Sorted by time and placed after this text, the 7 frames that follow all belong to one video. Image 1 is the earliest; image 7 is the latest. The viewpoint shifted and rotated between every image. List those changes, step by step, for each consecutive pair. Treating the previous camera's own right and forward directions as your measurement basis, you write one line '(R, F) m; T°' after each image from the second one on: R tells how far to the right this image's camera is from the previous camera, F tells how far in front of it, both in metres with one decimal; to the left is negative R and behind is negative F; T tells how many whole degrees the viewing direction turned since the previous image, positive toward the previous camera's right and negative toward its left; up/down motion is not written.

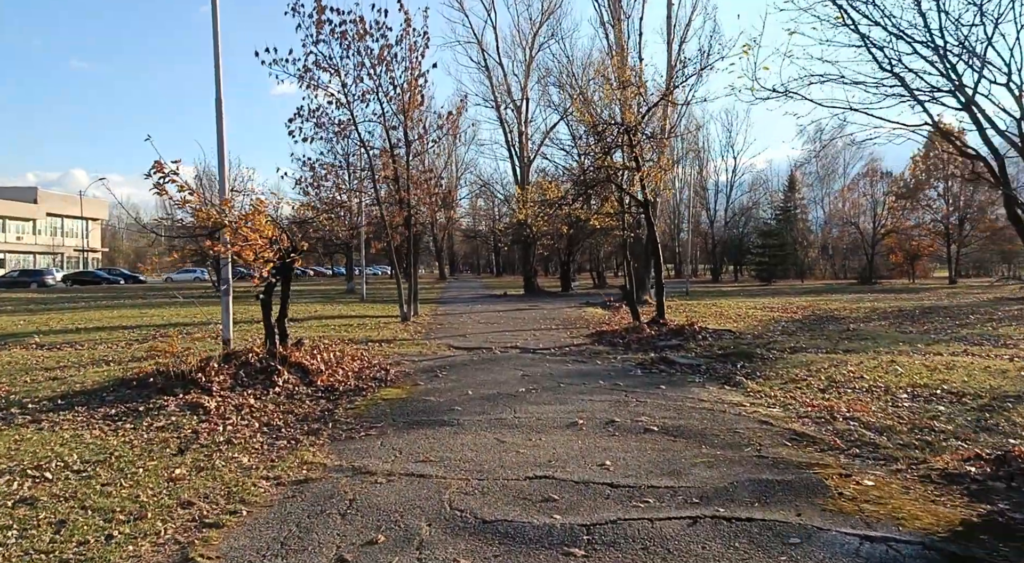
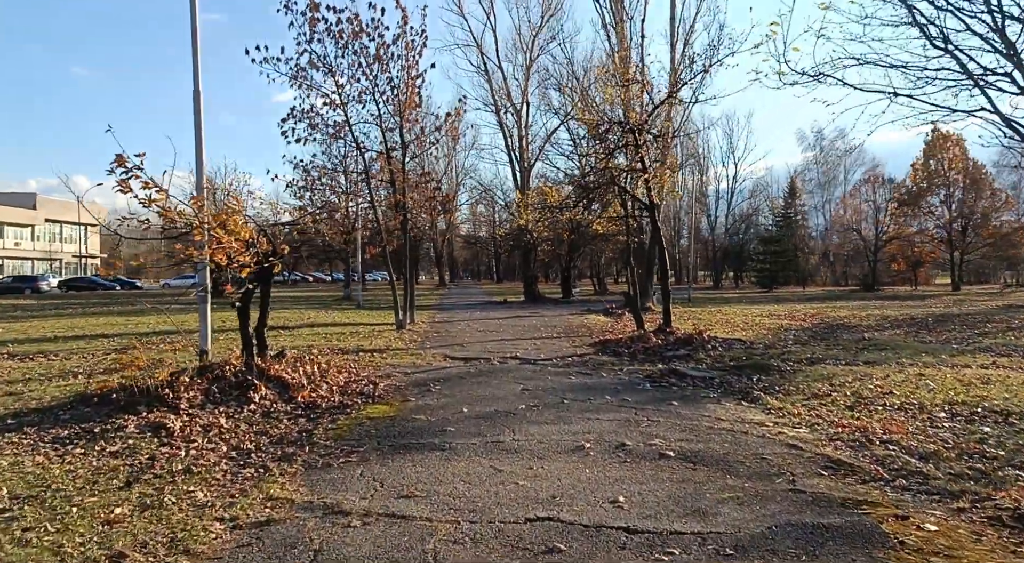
(0.0, +0.8) m; 0°
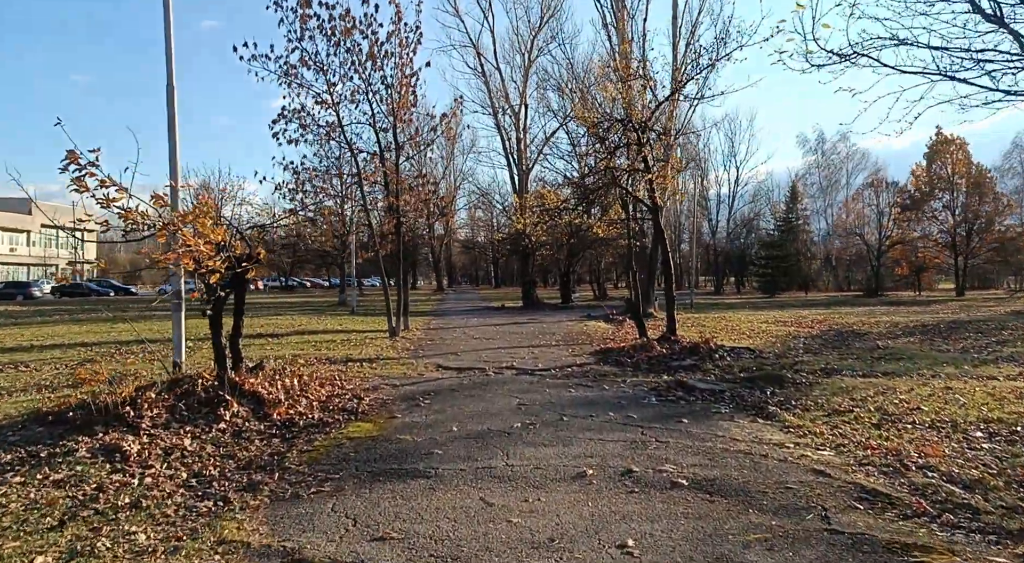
(+0.1, +0.7) m; 0°
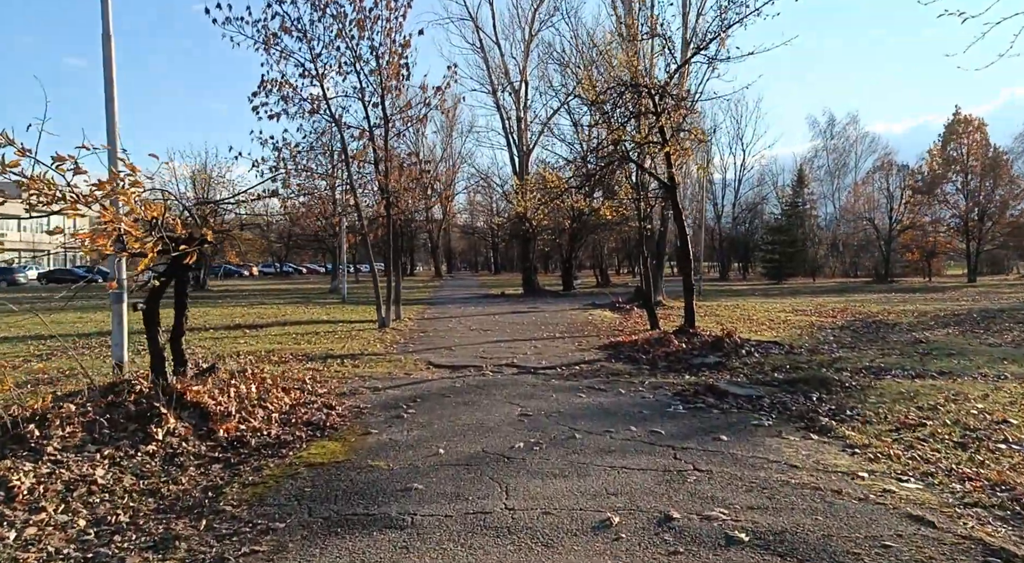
(0.0, +1.5) m; 0°
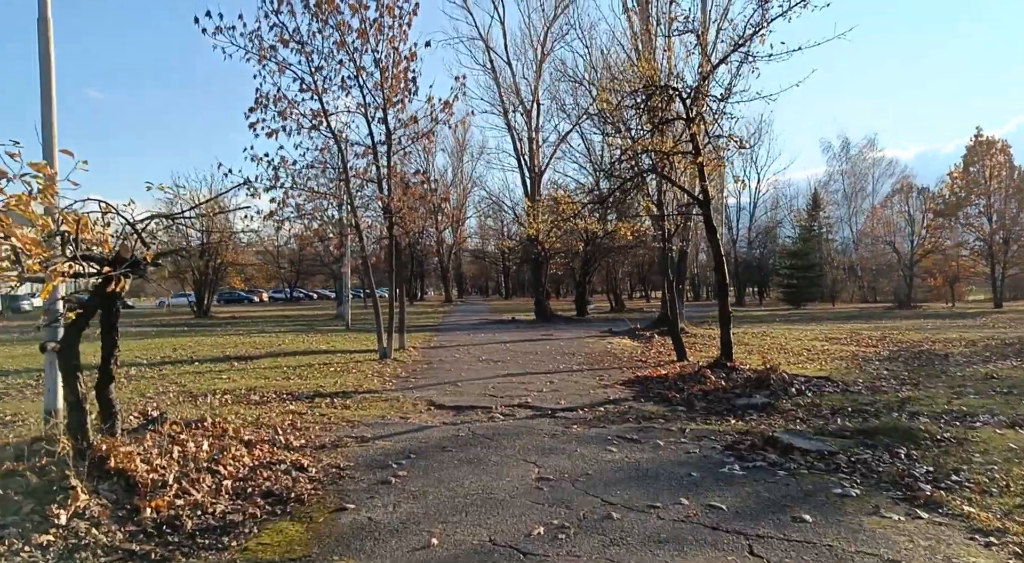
(0.0, +1.5) m; -1°
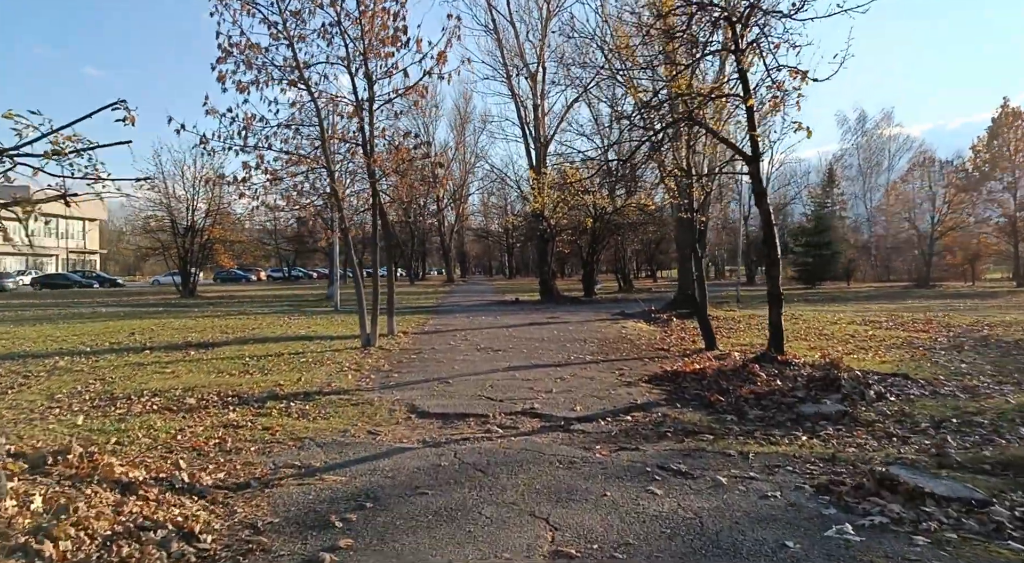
(0.0, +2.2) m; 0°
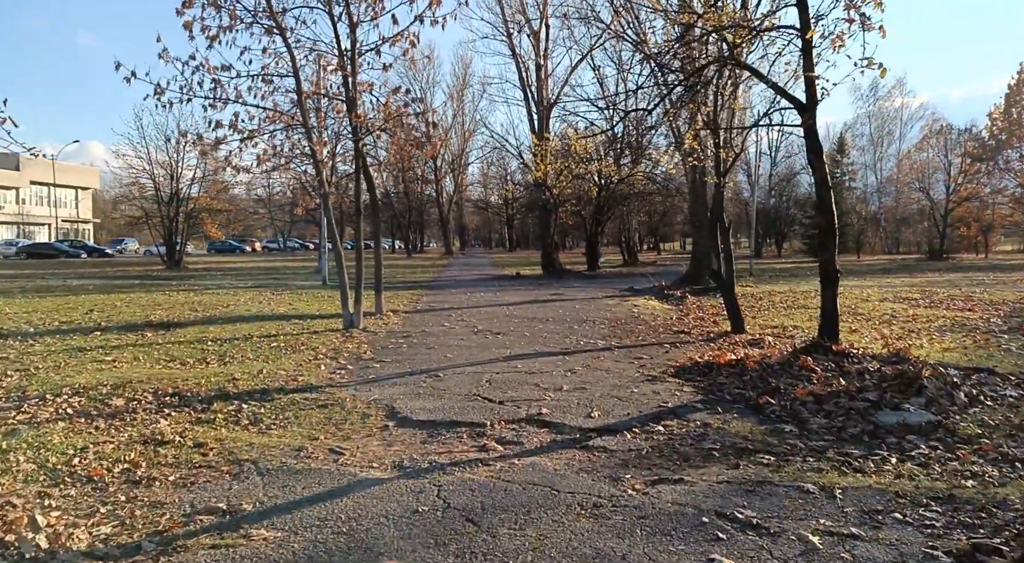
(0.0, +1.6) m; 0°
